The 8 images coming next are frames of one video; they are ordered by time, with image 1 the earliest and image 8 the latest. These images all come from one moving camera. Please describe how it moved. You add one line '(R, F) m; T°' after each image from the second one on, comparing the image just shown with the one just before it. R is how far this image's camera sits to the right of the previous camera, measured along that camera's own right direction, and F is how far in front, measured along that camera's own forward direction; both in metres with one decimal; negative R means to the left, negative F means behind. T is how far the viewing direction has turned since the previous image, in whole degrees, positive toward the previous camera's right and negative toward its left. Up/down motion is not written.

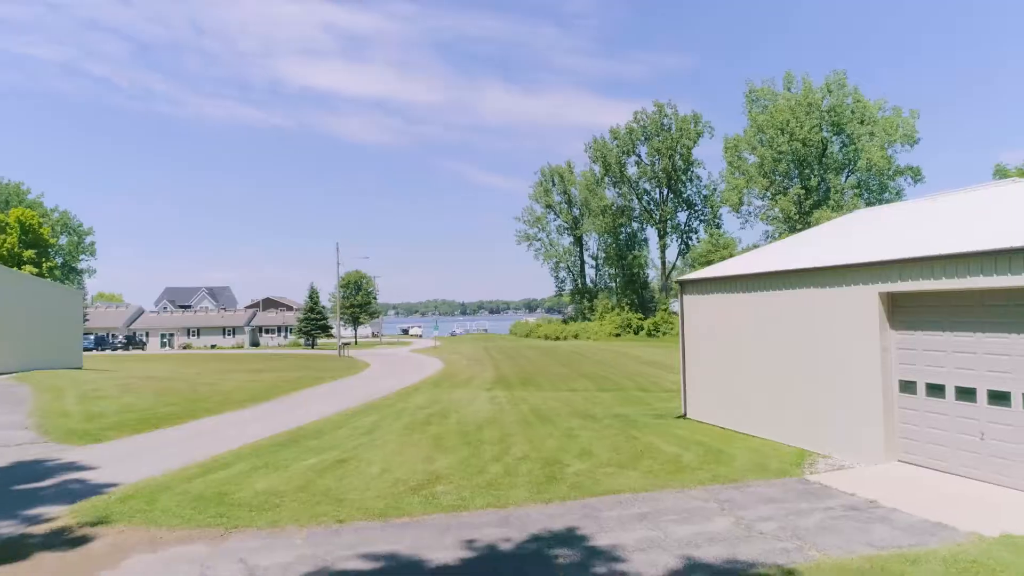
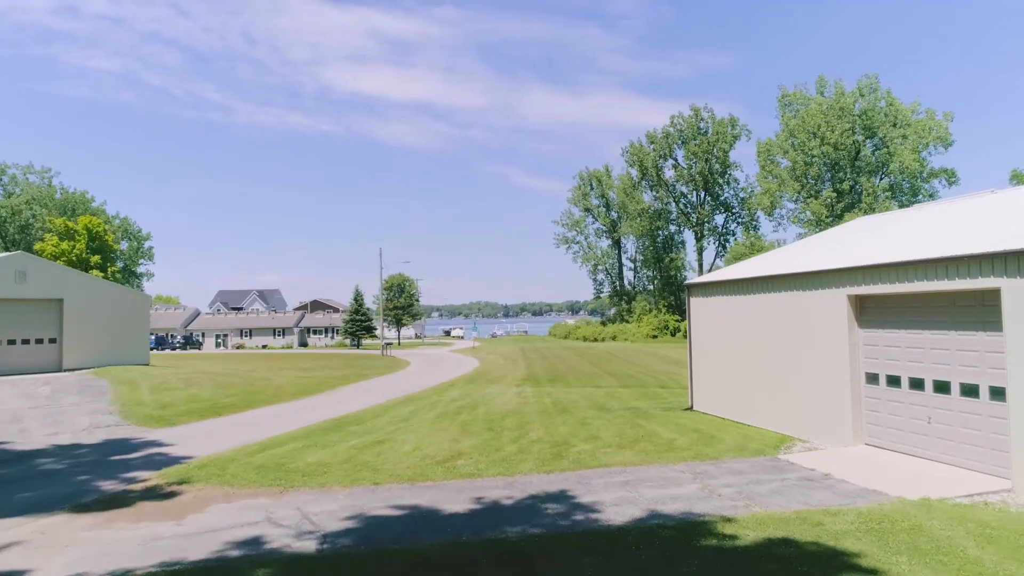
(+0.5, -1.4) m; -4°
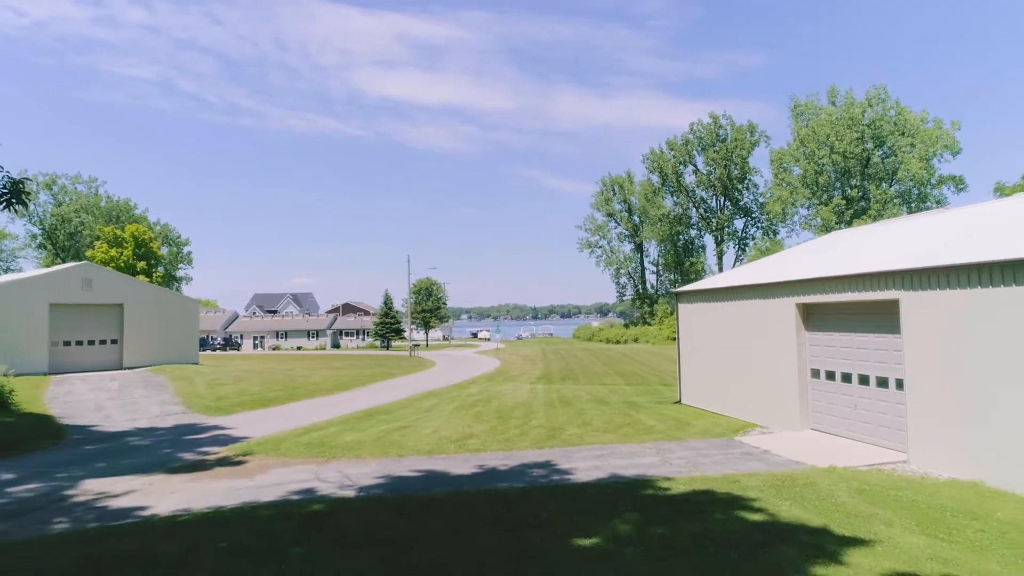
(+0.5, -2.0) m; -3°
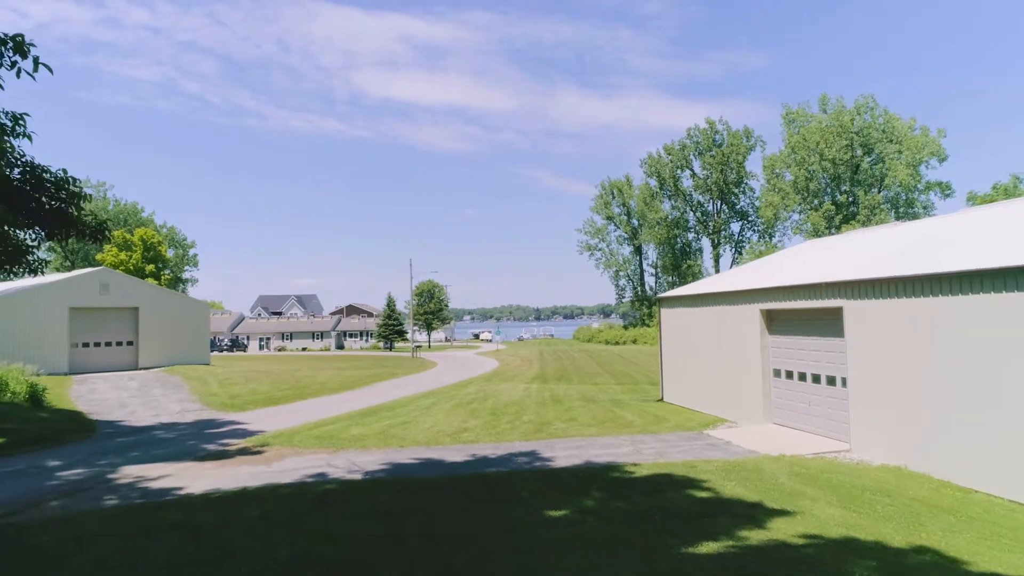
(+0.3, -1.2) m; 0°
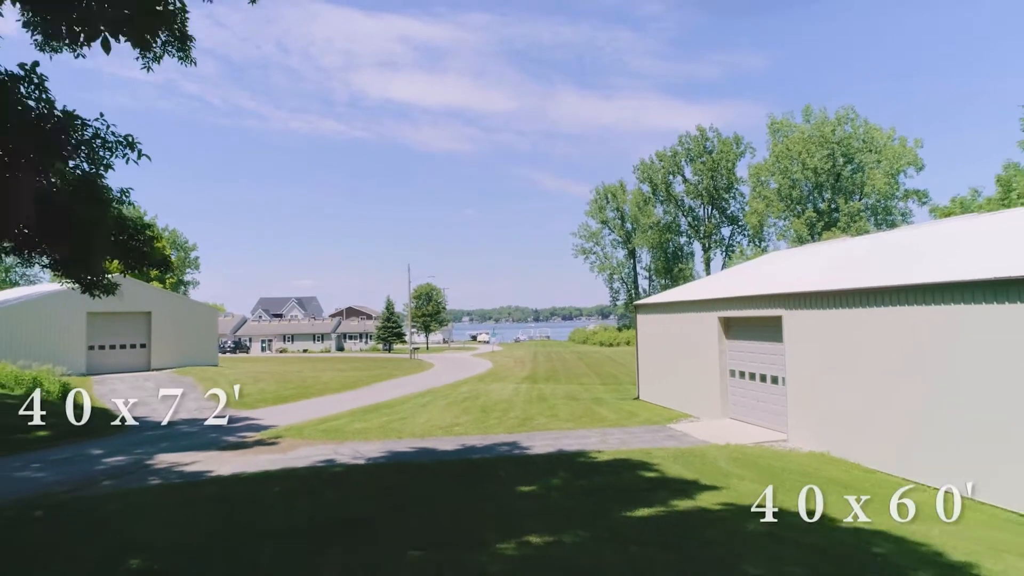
(+0.3, -1.6) m; 0°
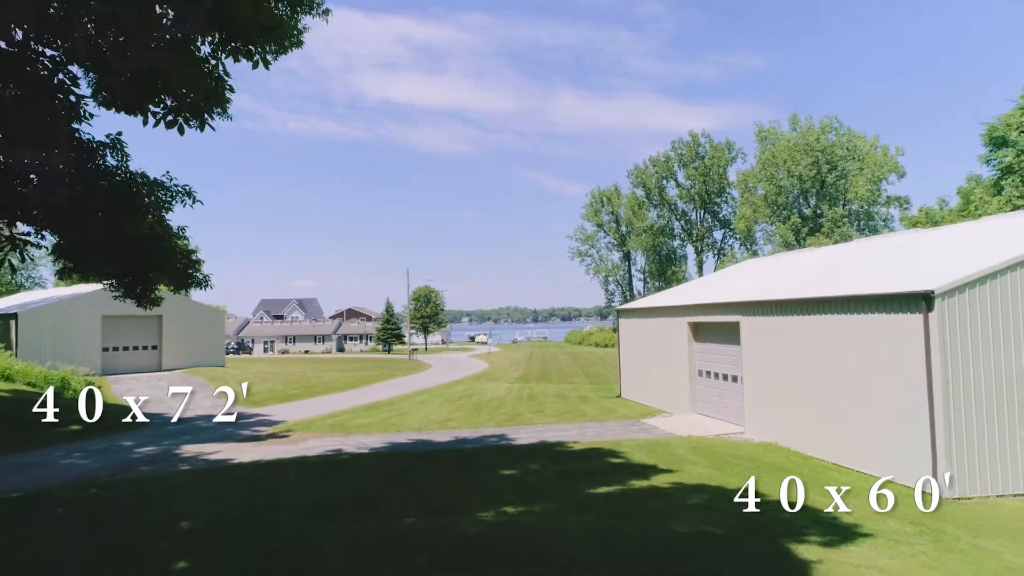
(+0.3, -1.5) m; 0°
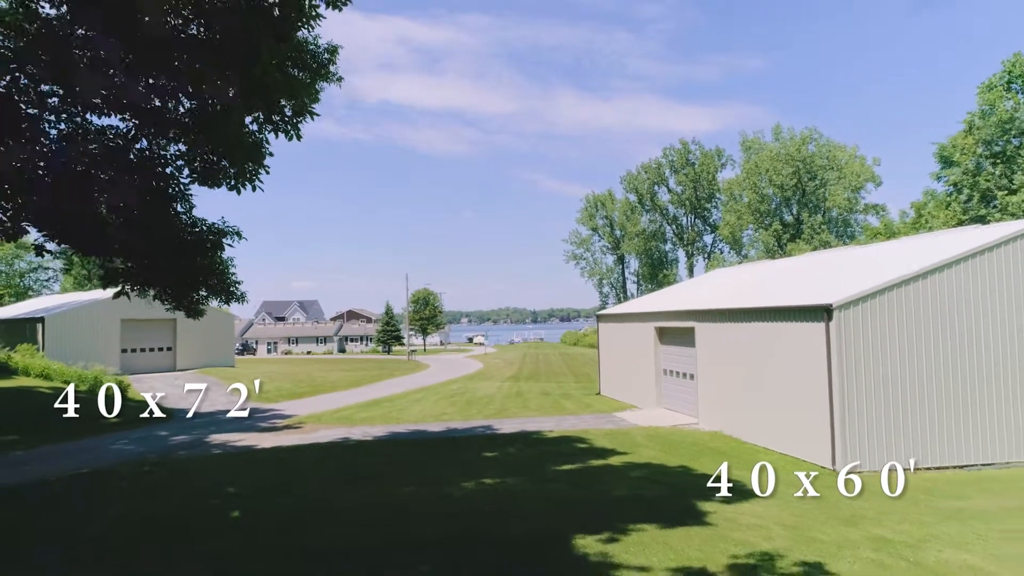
(+0.4, -2.1) m; 0°
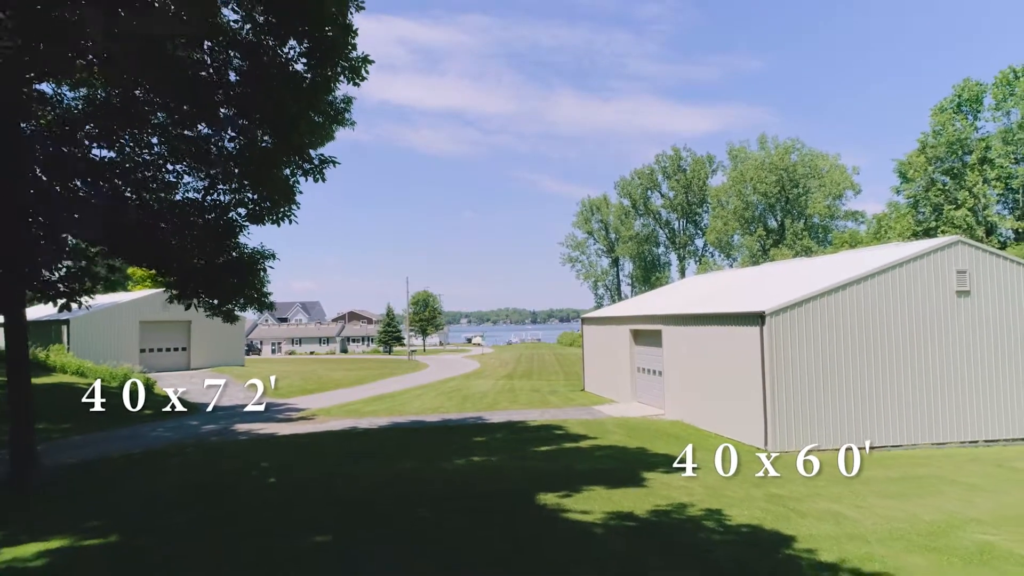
(+0.3, -2.1) m; 0°
